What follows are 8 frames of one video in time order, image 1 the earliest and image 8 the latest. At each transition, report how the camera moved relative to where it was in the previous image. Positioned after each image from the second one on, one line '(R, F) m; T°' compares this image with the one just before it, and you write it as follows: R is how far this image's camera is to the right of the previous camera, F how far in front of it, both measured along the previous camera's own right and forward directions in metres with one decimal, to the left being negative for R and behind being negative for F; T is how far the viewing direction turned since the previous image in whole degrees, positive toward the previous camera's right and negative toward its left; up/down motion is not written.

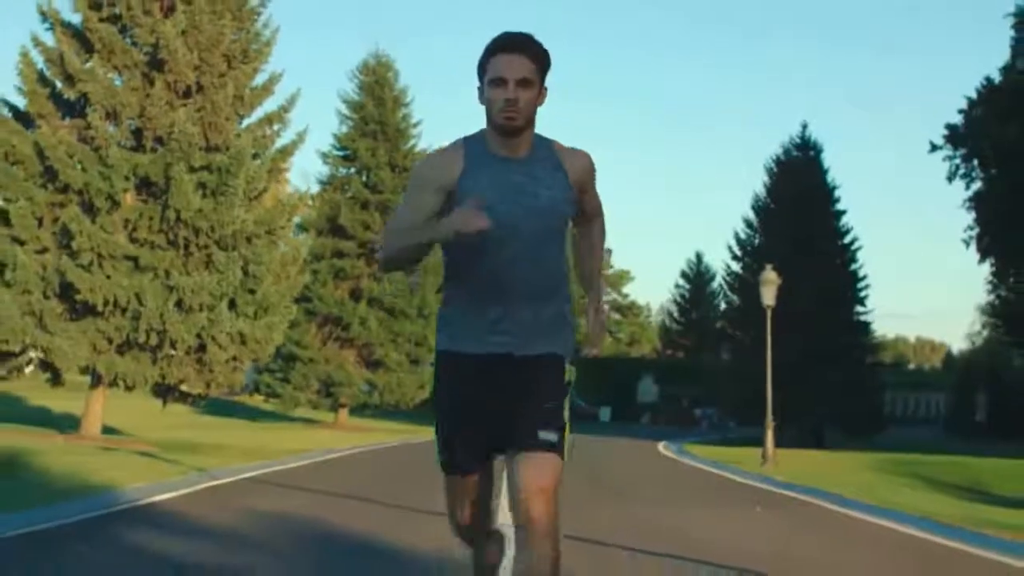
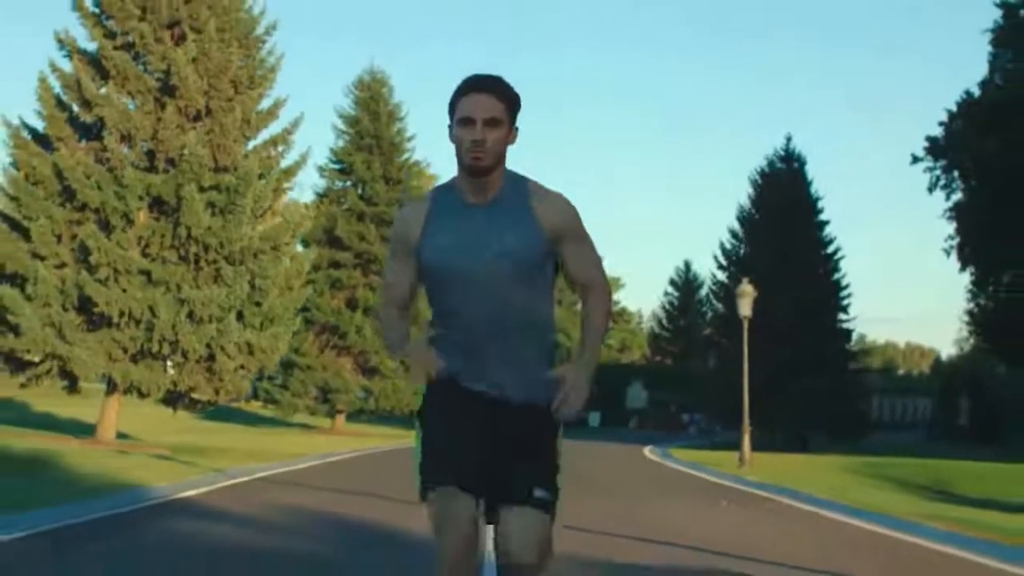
(0.0, -1.7) m; 0°
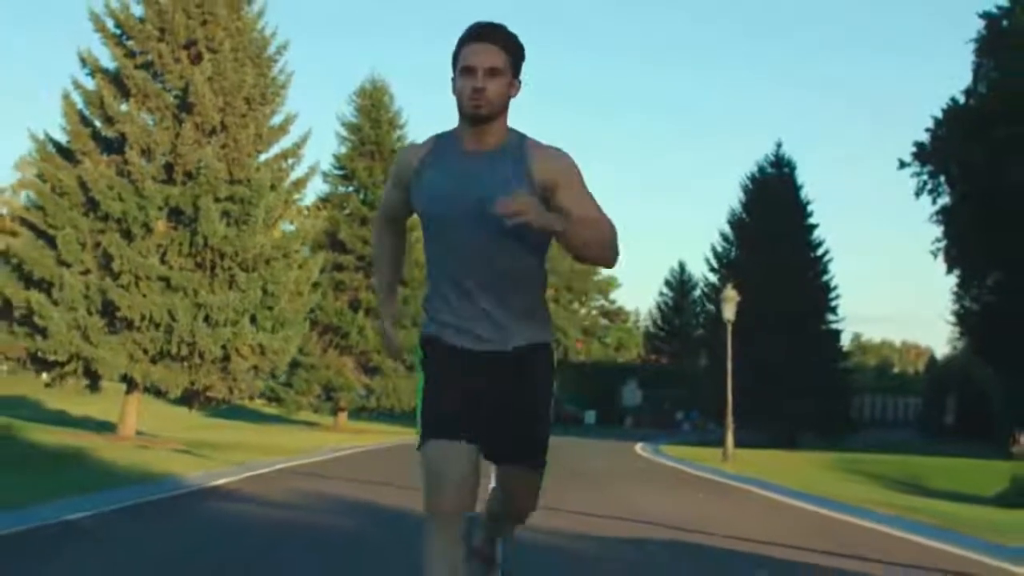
(0.0, -1.9) m; 0°
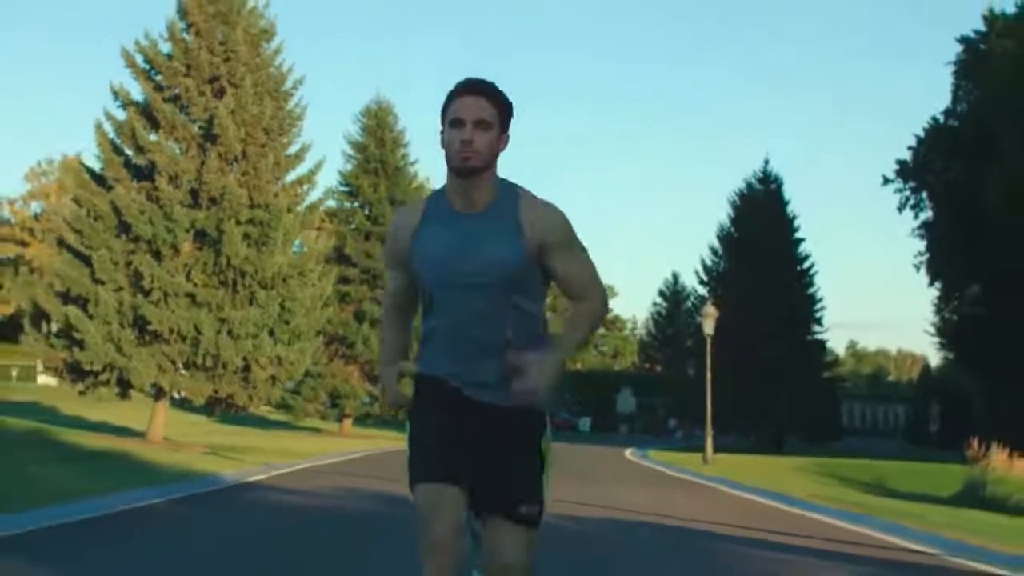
(0.0, -2.8) m; 0°
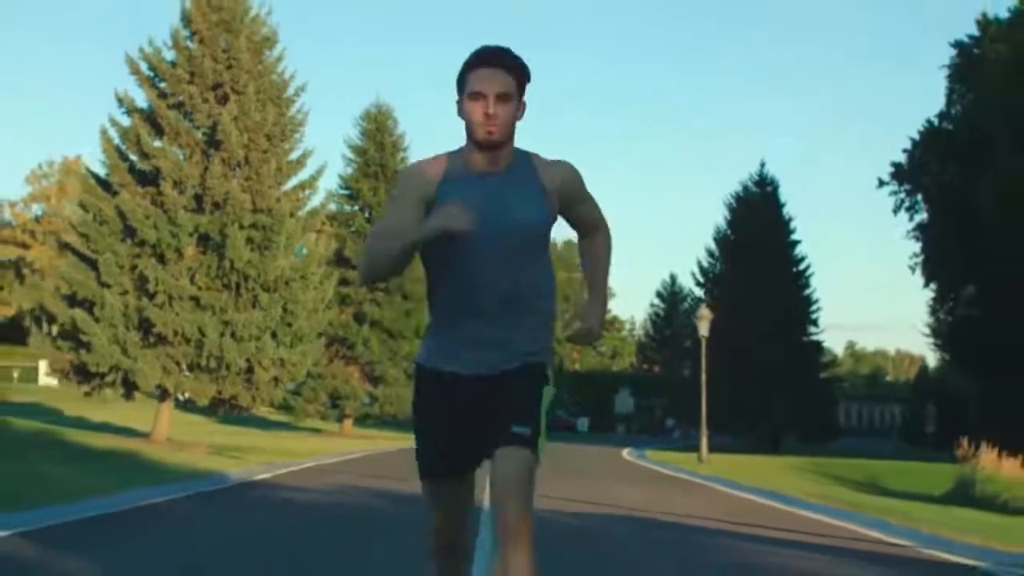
(0.0, -0.6) m; 0°
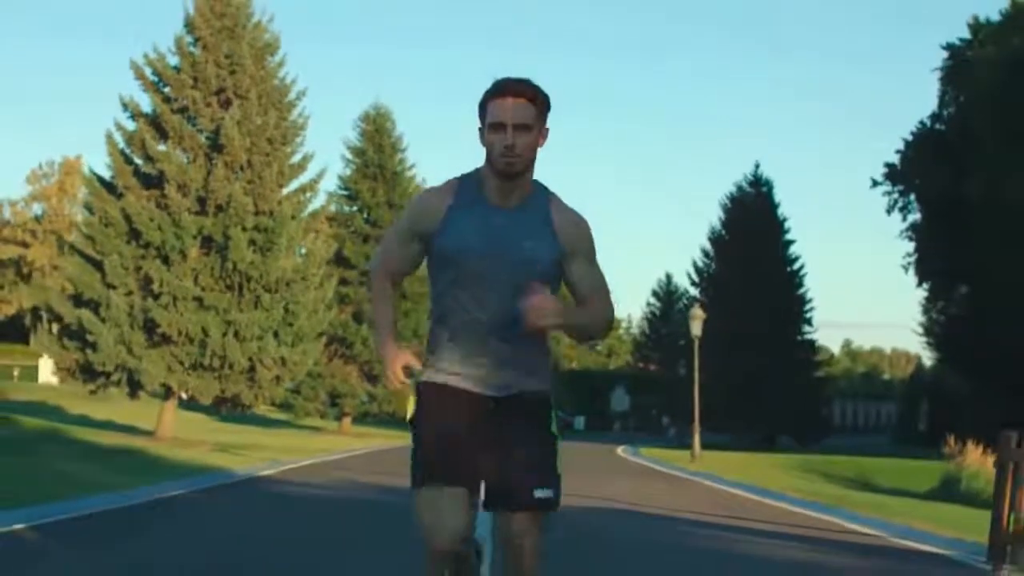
(0.0, -0.8) m; 0°
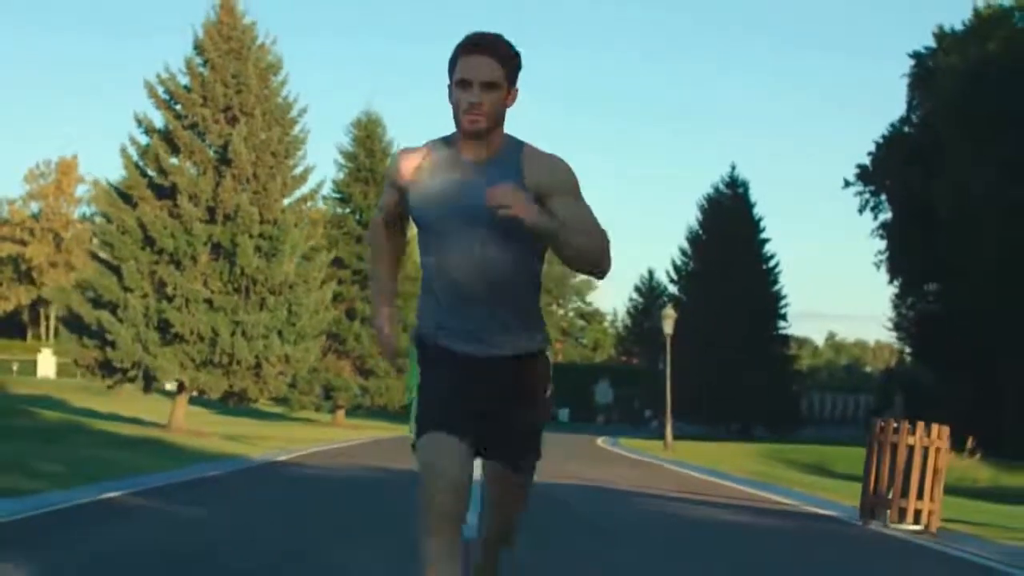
(0.0, -3.0) m; +1°
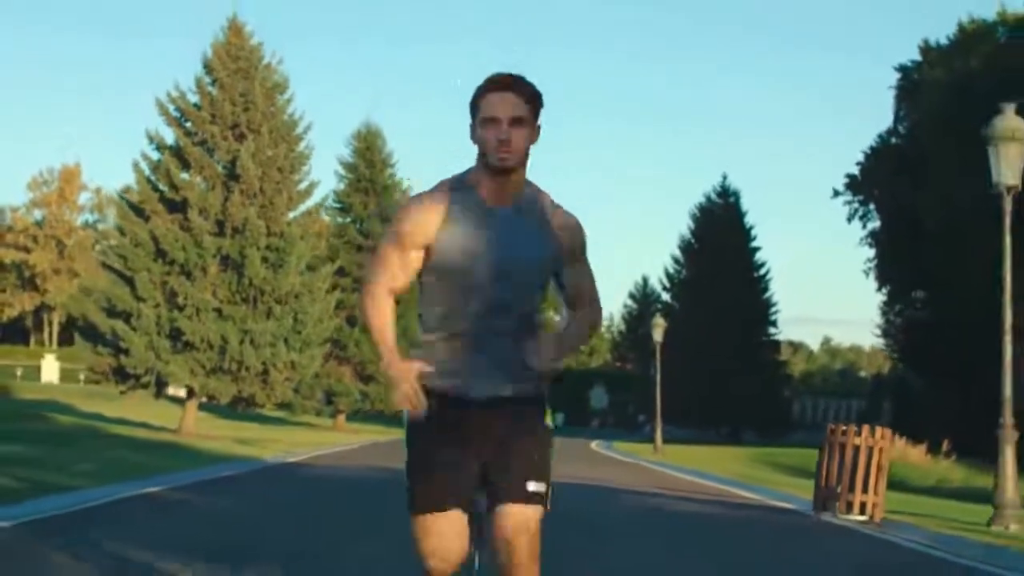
(0.0, -1.7) m; 0°
